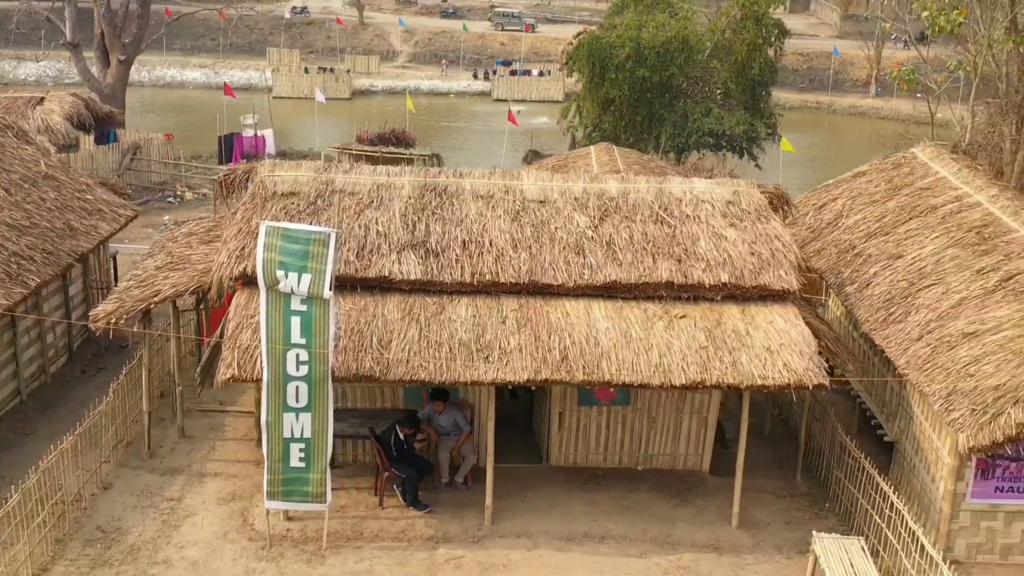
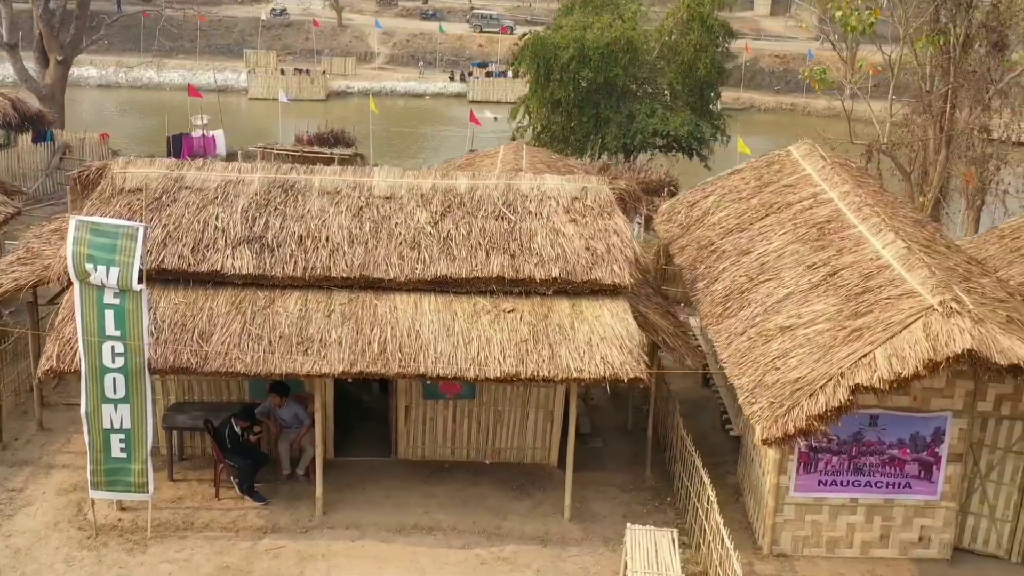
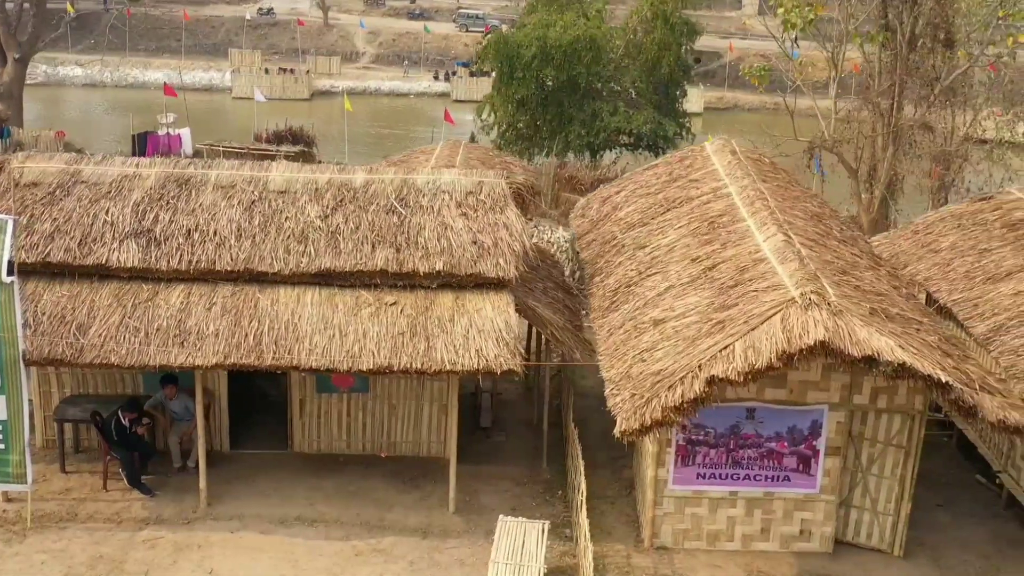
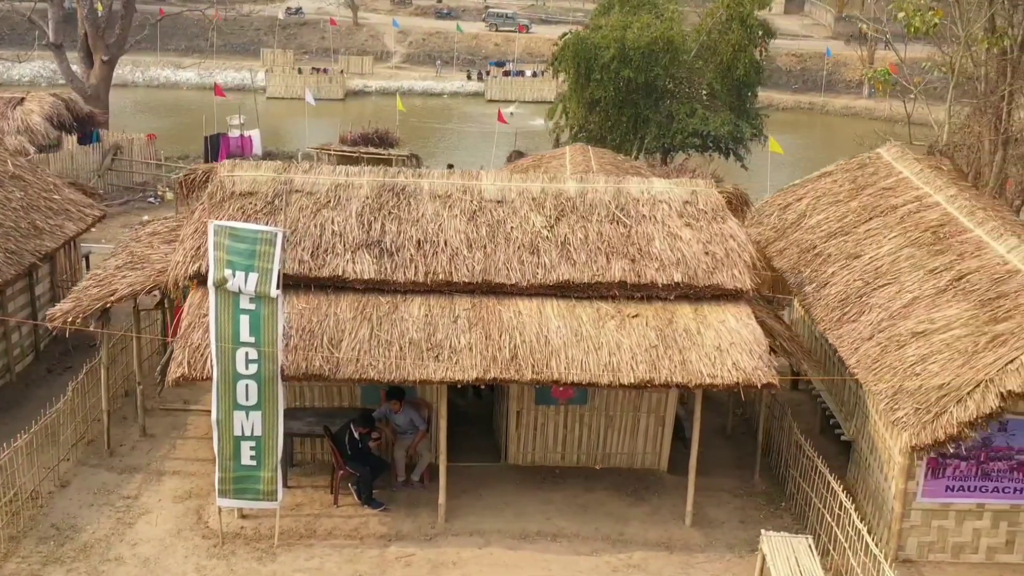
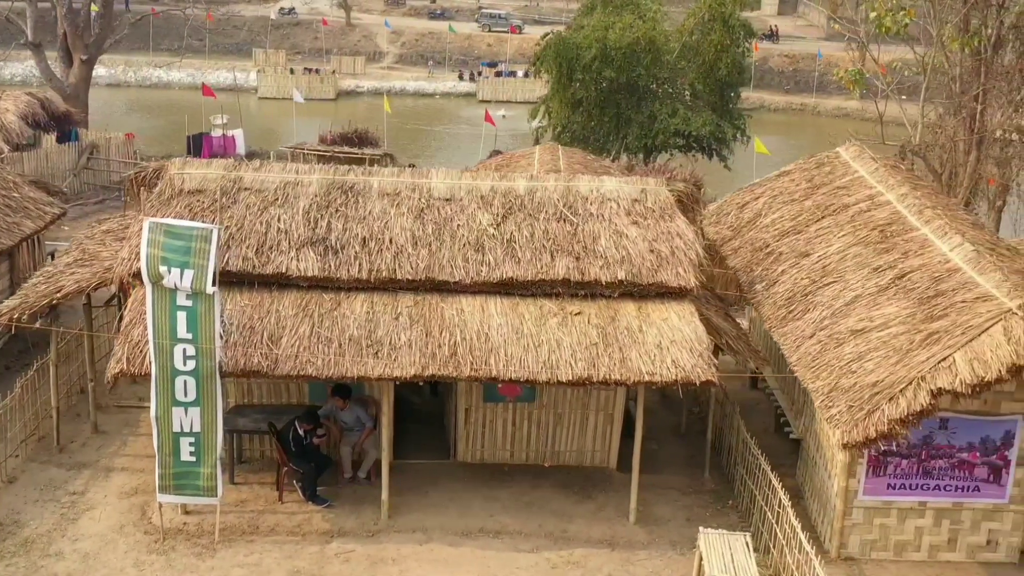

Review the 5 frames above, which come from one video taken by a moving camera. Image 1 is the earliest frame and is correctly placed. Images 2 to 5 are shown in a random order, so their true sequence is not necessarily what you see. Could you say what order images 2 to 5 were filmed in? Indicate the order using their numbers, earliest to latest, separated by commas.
4, 5, 2, 3
